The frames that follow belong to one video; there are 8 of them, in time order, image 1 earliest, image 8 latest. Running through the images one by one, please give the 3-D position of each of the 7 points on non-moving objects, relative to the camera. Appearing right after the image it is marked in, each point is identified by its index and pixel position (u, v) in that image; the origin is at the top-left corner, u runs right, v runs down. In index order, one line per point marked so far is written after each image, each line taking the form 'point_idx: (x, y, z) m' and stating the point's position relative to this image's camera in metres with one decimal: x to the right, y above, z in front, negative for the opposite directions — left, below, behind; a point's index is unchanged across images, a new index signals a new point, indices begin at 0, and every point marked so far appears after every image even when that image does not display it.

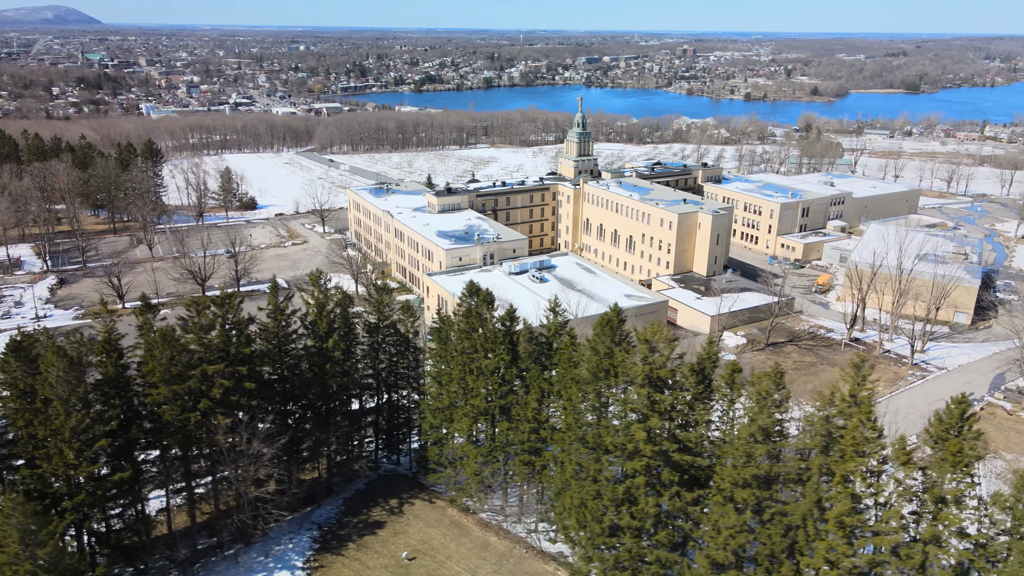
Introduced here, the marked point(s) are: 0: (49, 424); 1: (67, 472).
0: (-11.5, -3.4, +18.0) m
1: (-11.1, -4.6, +17.8) m
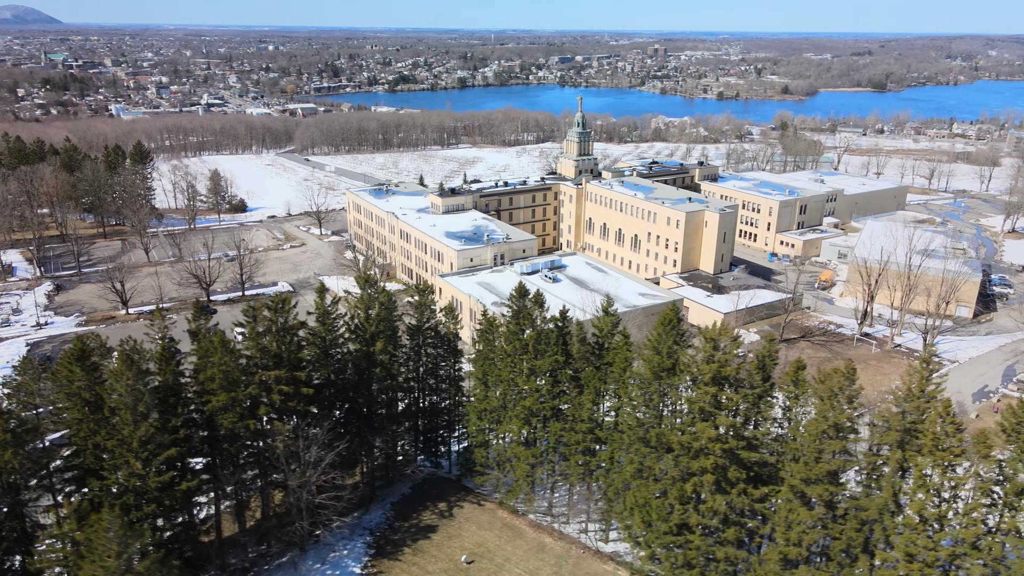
0: (-9.6, -3.6, +17.6) m
1: (-9.2, -4.8, +17.4) m
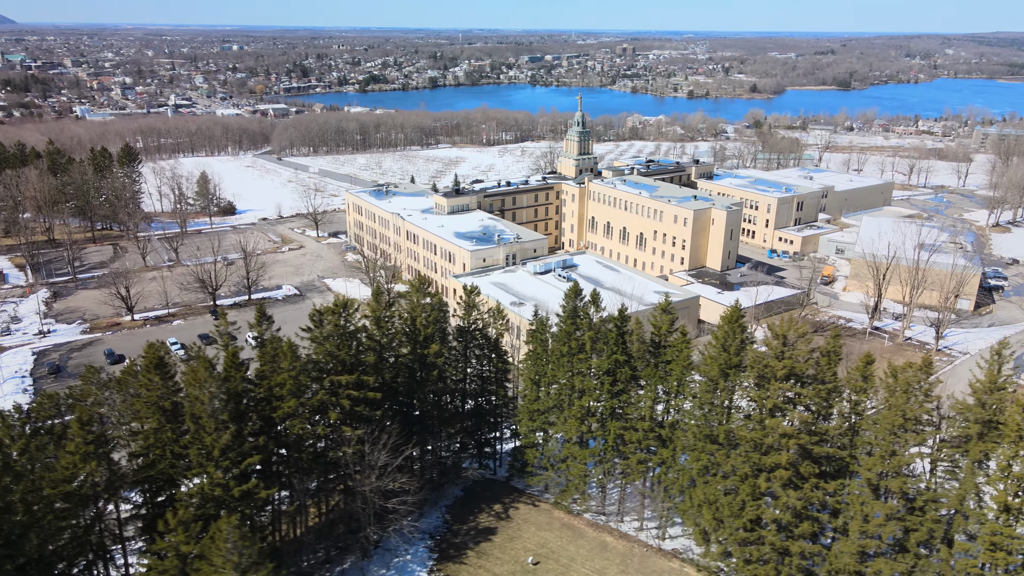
0: (-7.5, -3.7, +17.2) m
1: (-7.1, -4.9, +17.0) m
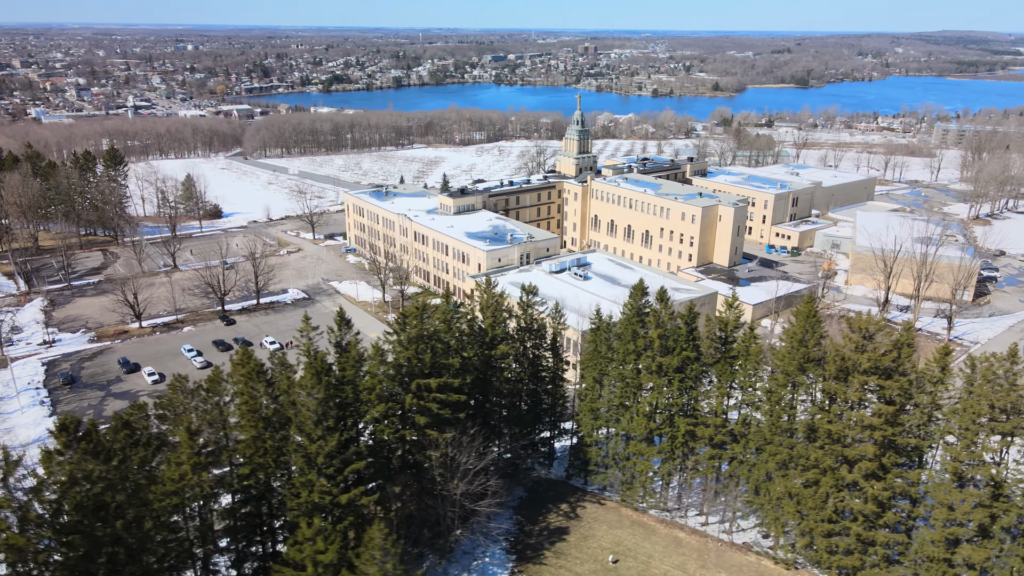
0: (-4.9, -3.8, +16.8) m
1: (-4.5, -5.0, +16.7) m
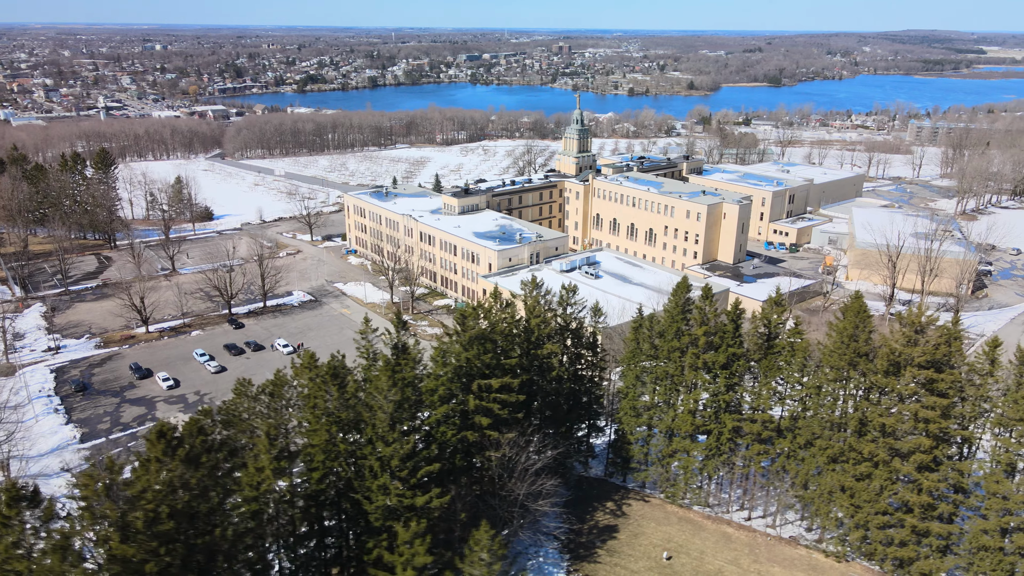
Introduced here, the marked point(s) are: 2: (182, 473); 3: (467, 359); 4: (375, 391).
0: (-3.2, -3.9, +16.7) m
1: (-2.7, -5.1, +16.5) m
2: (-6.3, -3.5, +13.5) m
3: (-1.3, -2.0, +19.7) m
4: (-3.3, -2.4, +16.9) m
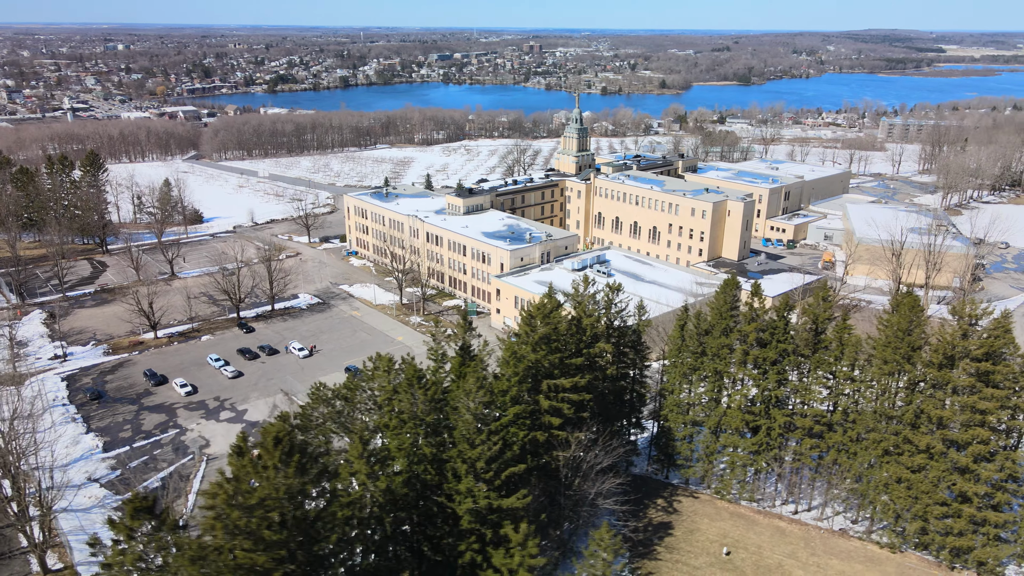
0: (-1.2, -3.9, +16.6) m
1: (-0.7, -5.1, +16.4) m
2: (-4.2, -3.6, +13.3) m
3: (+0.5, -2.0, +19.7) m
4: (-1.4, -2.5, +16.8) m
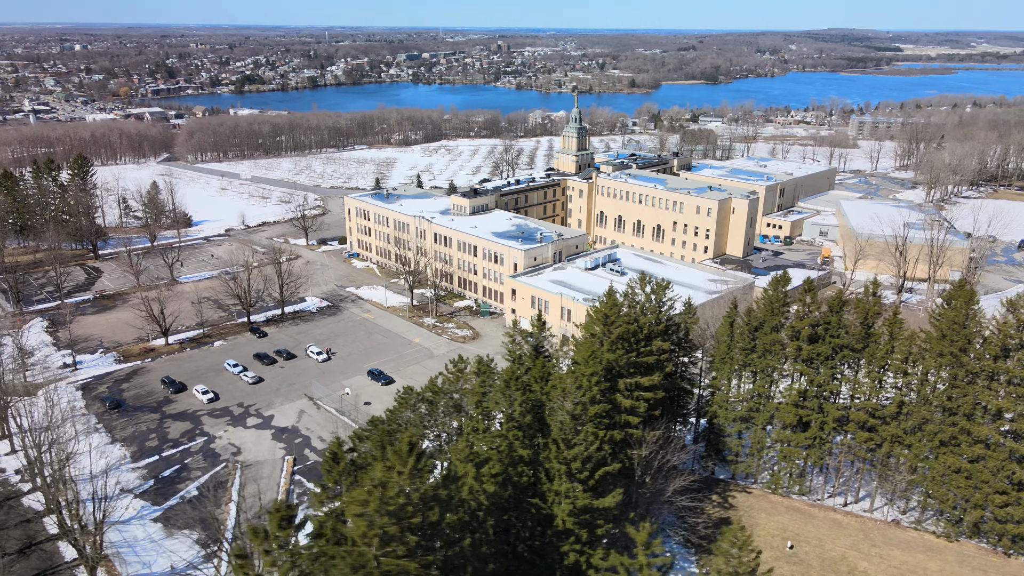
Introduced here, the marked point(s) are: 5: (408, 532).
0: (+1.1, -3.9, +16.5) m
1: (+1.6, -5.1, +16.4) m
2: (-1.8, -3.6, +13.1) m
3: (+2.6, -2.0, +19.7) m
4: (+0.8, -2.5, +16.7) m
5: (-1.9, -4.4, +12.6) m
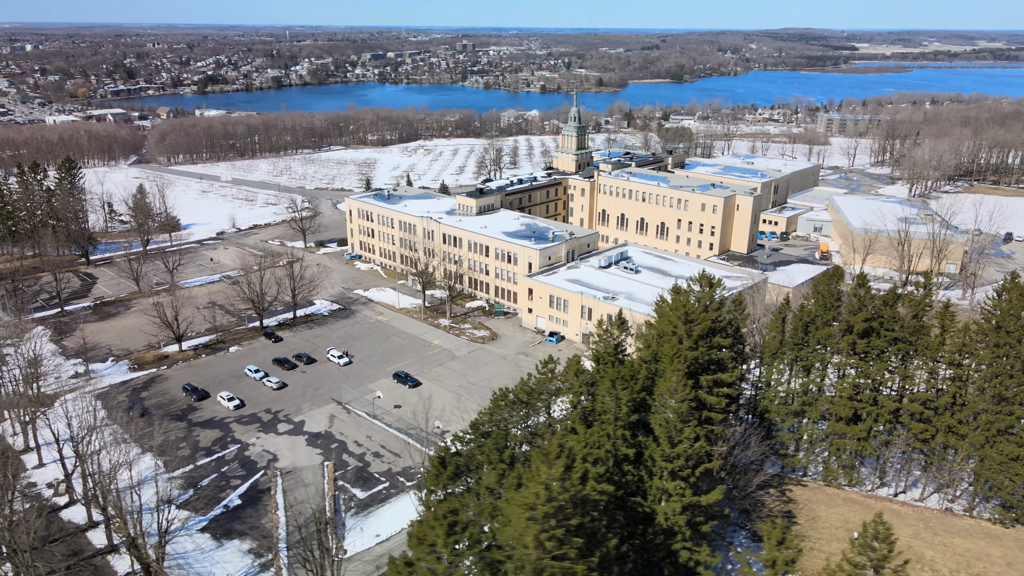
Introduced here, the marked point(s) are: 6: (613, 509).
0: (+3.5, -3.9, +16.6) m
1: (+4.0, -5.1, +16.5) m
2: (+0.8, -3.7, +13.1) m
3: (+4.9, -1.9, +19.8) m
4: (+3.2, -2.5, +16.8) m
5: (+0.7, -4.4, +12.6) m
6: (+2.1, -5.0, +16.3) m
